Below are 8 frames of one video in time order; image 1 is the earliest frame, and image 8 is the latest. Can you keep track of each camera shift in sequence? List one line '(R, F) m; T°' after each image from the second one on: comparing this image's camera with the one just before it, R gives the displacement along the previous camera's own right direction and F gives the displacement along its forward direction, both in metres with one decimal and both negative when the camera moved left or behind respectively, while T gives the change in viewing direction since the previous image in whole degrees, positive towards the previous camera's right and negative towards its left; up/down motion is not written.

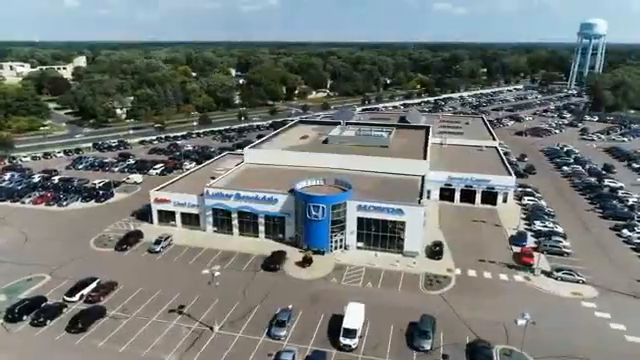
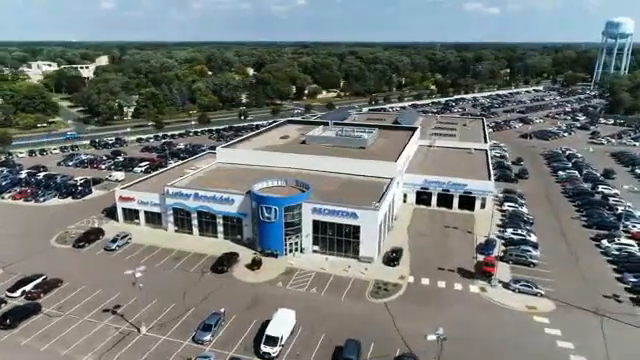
(+6.6, +1.3) m; -3°
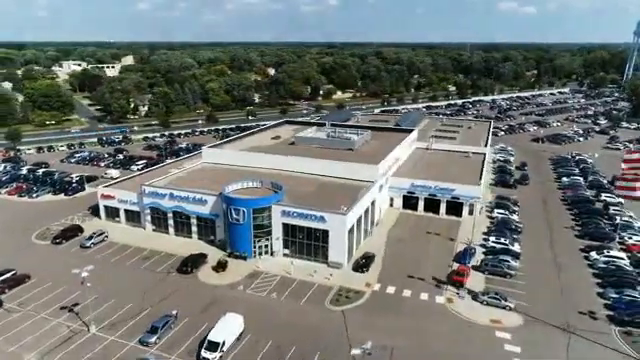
(+5.2, +1.0) m; -4°
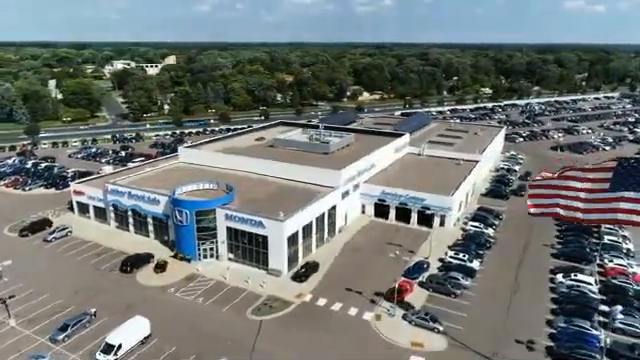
(+9.1, +1.8) m; -6°
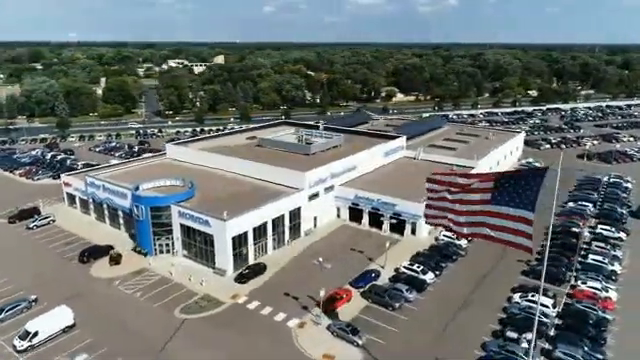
(+9.0, +1.4) m; -7°
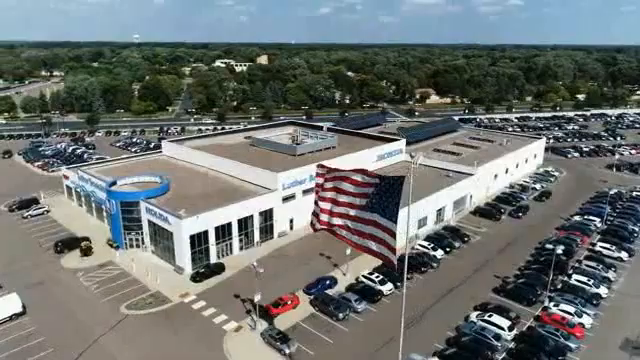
(+7.5, +1.5) m; -6°
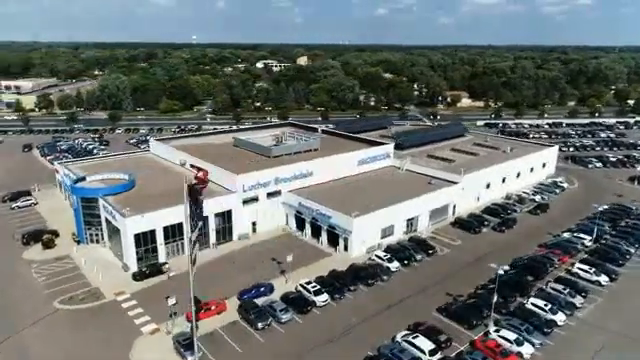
(+8.6, +1.8) m; -6°
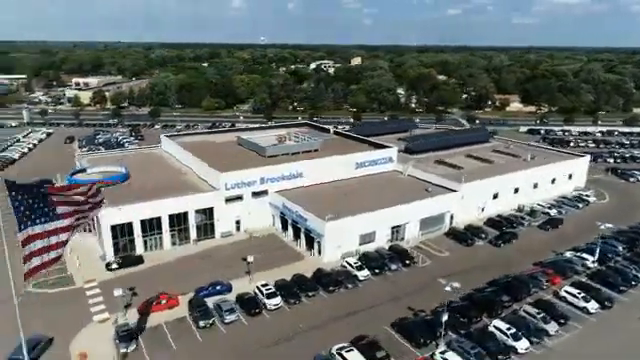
(+7.6, +1.4) m; -8°
